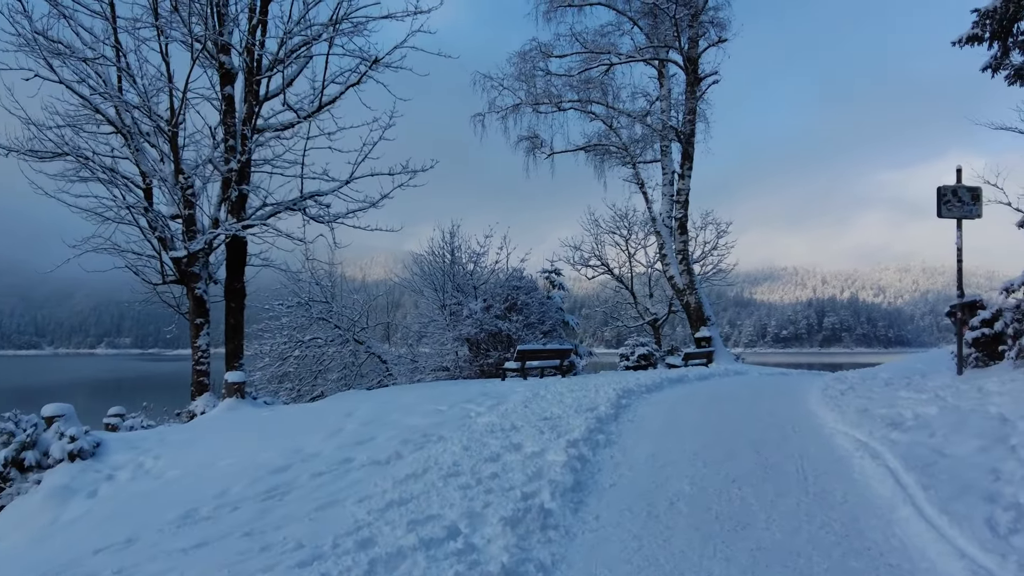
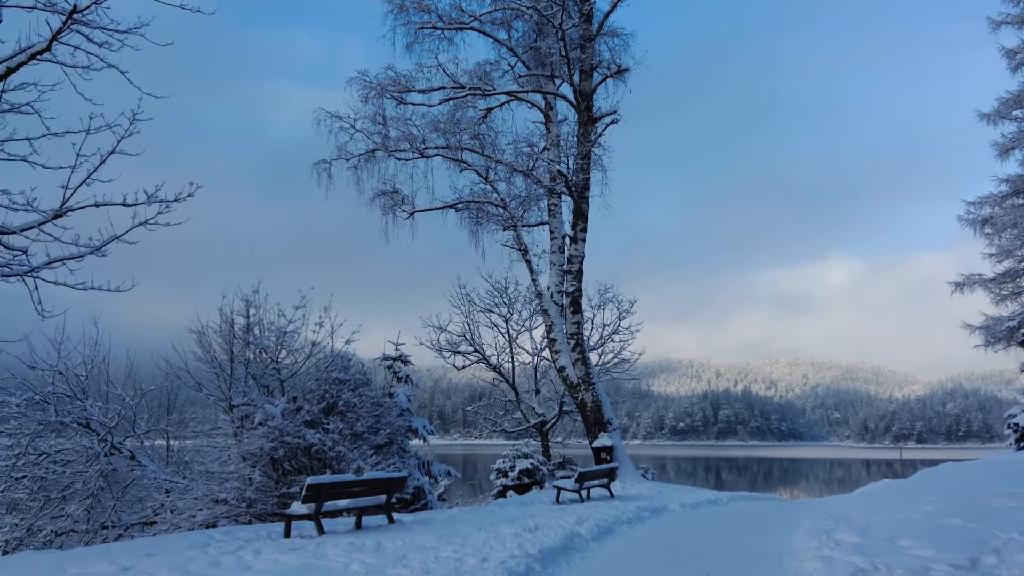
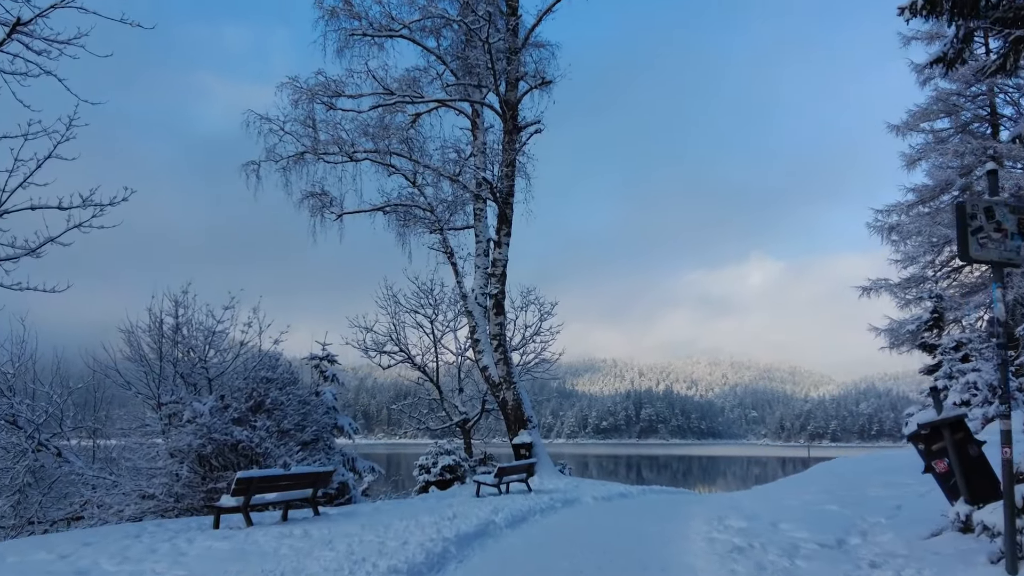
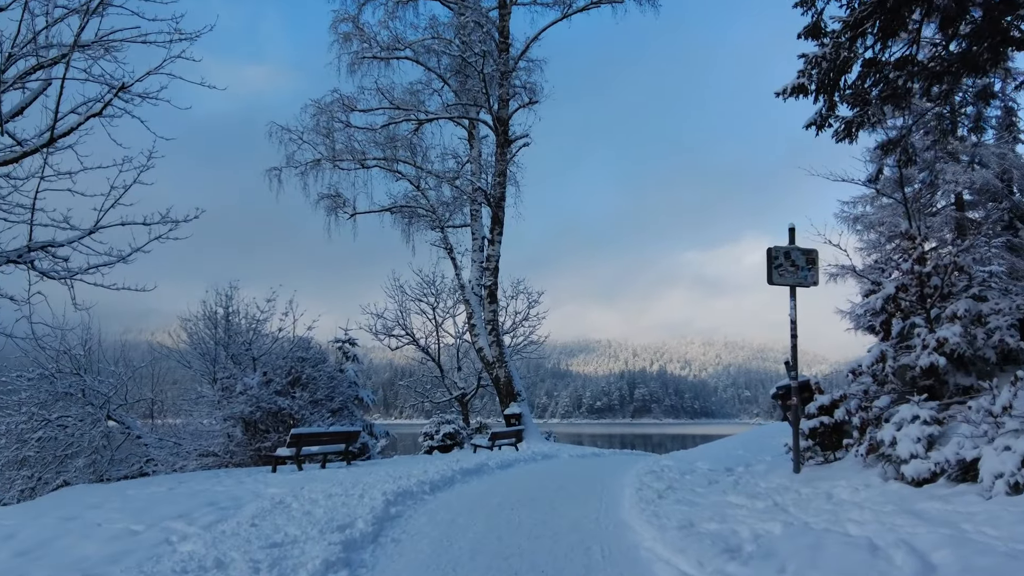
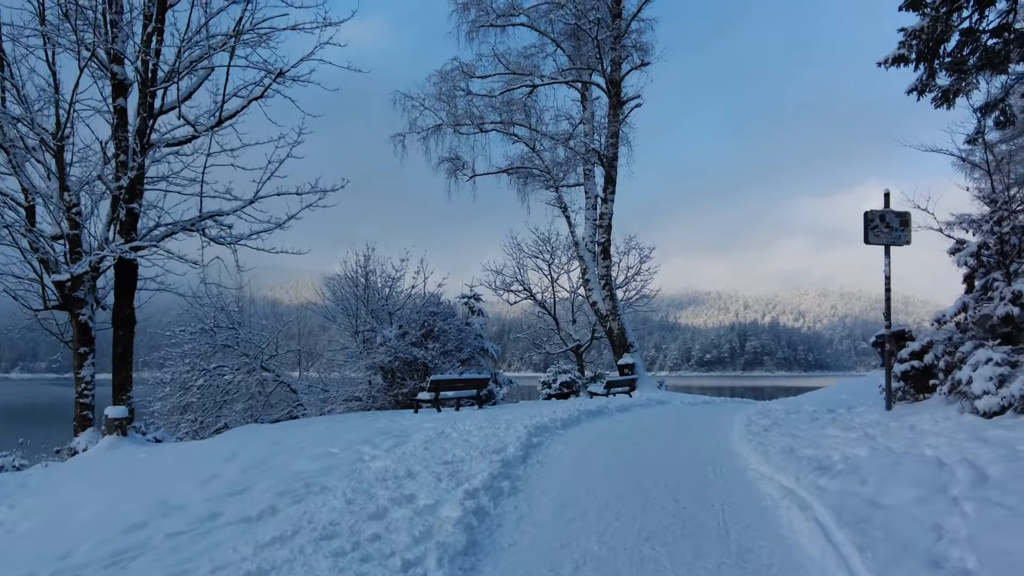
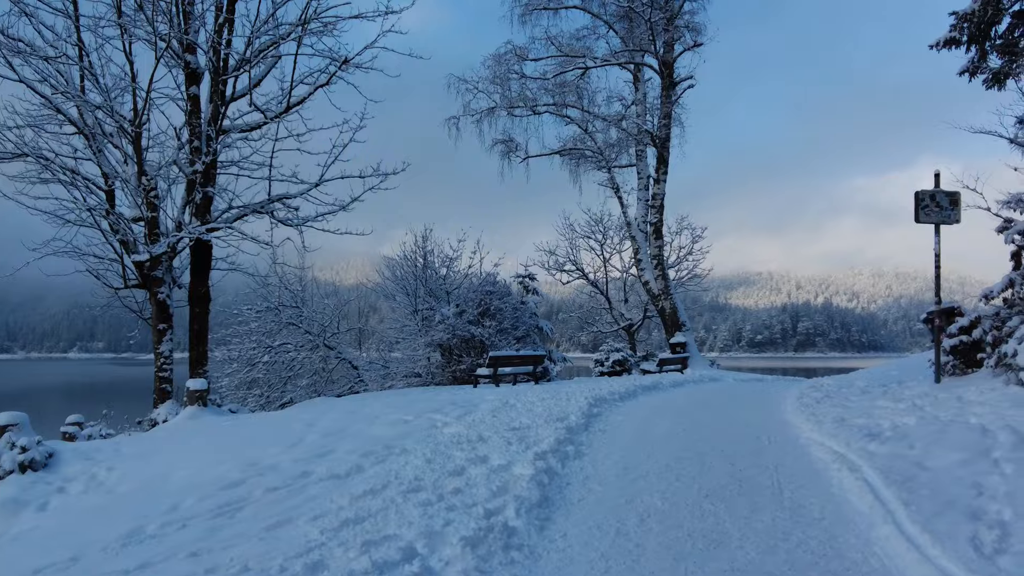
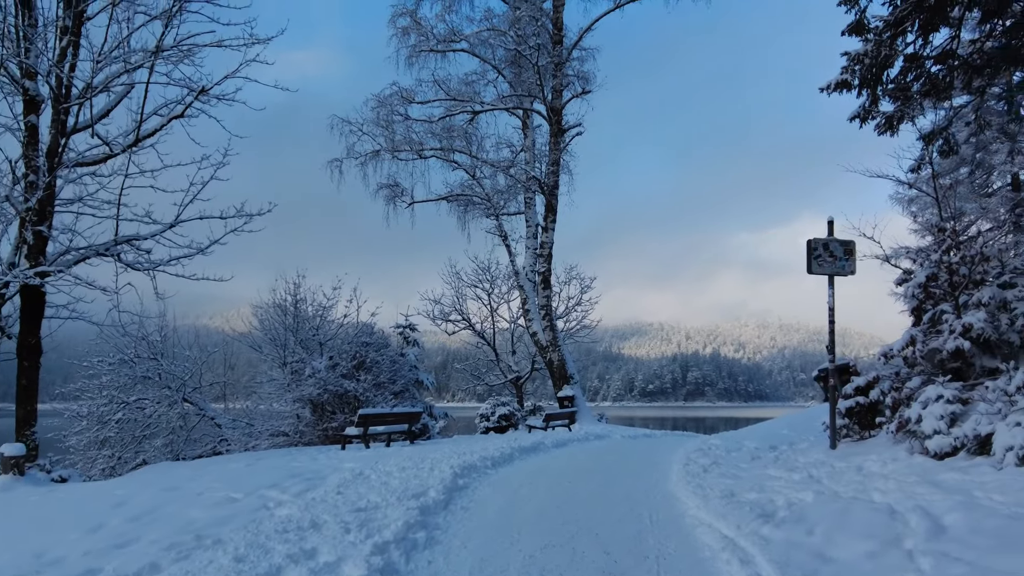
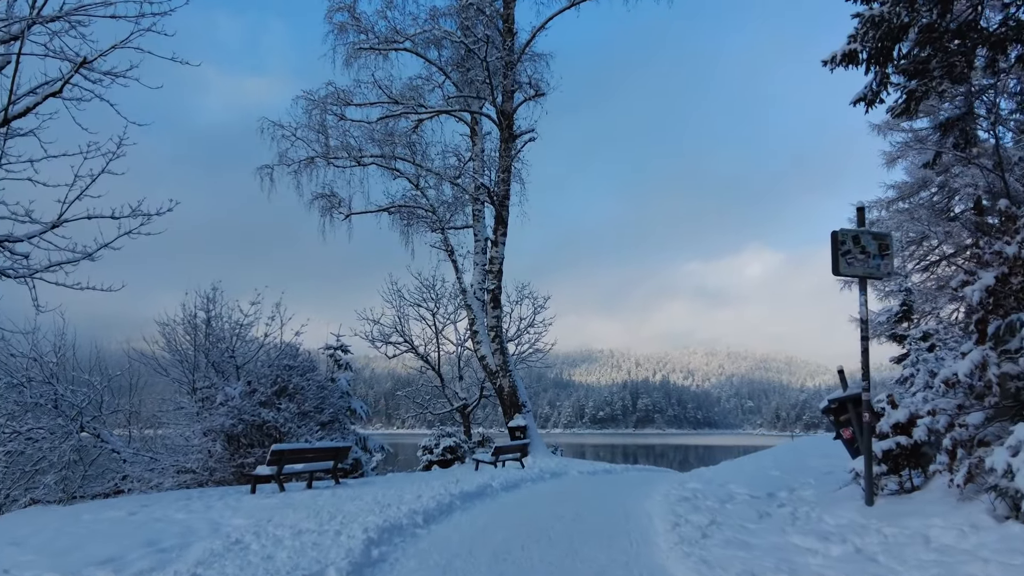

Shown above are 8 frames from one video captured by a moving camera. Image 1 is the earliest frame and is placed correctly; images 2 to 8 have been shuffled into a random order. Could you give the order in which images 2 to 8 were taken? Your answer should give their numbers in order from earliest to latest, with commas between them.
6, 5, 7, 4, 8, 3, 2
